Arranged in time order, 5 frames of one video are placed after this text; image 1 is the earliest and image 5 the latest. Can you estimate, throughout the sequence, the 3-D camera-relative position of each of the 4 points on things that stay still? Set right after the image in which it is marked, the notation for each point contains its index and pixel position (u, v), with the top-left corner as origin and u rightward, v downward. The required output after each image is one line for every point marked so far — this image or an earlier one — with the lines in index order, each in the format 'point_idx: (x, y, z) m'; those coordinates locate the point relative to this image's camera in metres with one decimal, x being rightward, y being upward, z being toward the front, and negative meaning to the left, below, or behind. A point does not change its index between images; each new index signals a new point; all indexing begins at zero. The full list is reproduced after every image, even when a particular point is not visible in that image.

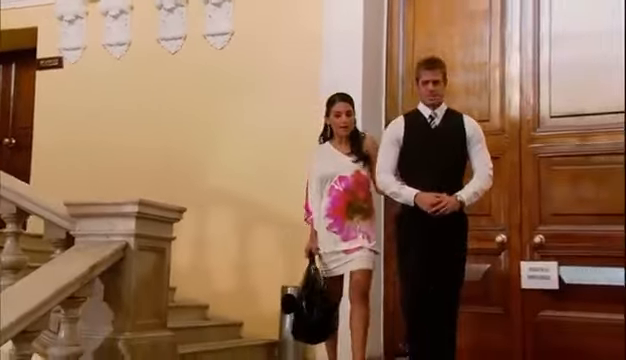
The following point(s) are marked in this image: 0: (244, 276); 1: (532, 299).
0: (-0.4, -0.6, +4.0) m
1: (+1.4, -0.7, +3.9) m
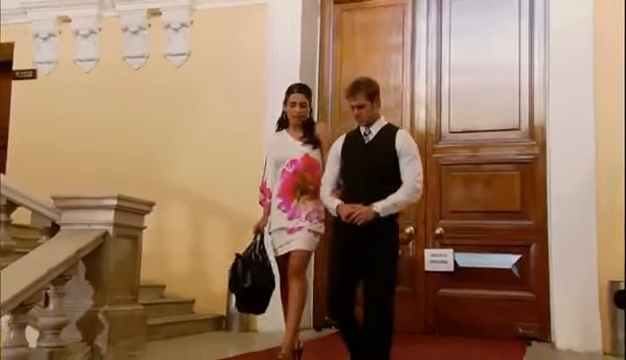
0: (-0.9, -0.6, +4.7) m
1: (+0.9, -0.8, +4.8) m
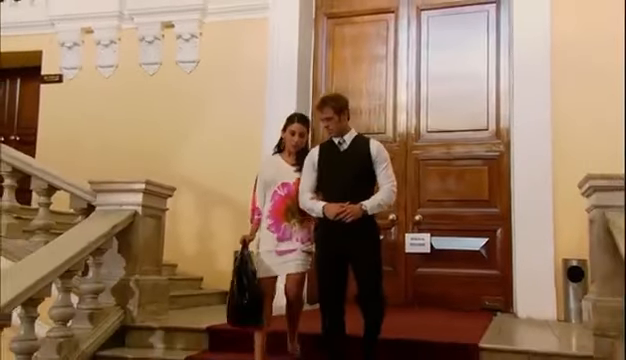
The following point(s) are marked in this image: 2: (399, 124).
0: (-0.9, -0.5, +5.3) m
1: (+0.9, -0.7, +5.5) m
2: (+0.8, +0.5, +5.6) m
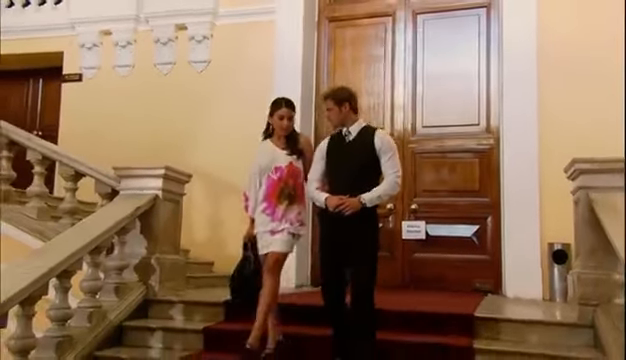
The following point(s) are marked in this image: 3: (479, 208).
0: (-0.9, -0.5, +5.7) m
1: (+0.9, -0.6, +5.9) m
2: (+0.8, +0.6, +6.0) m
3: (+1.5, -0.2, +5.8) m
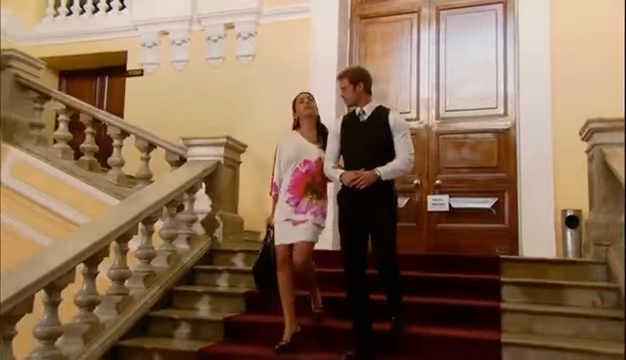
0: (-0.5, -0.2, +6.4) m
1: (+1.3, -0.4, +6.6) m
2: (+1.2, +0.8, +6.8) m
3: (+1.9, 0.0, +6.4) m
